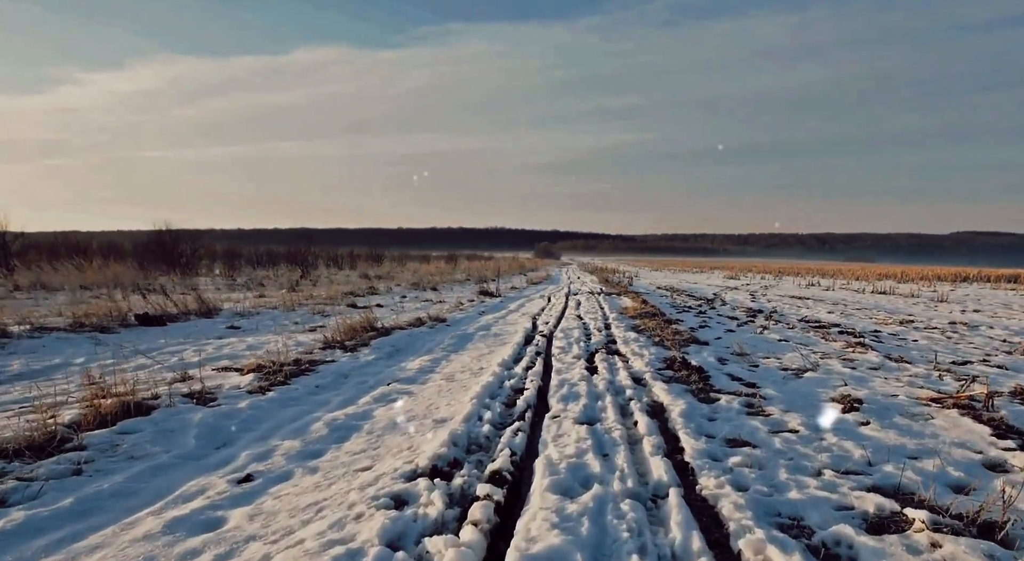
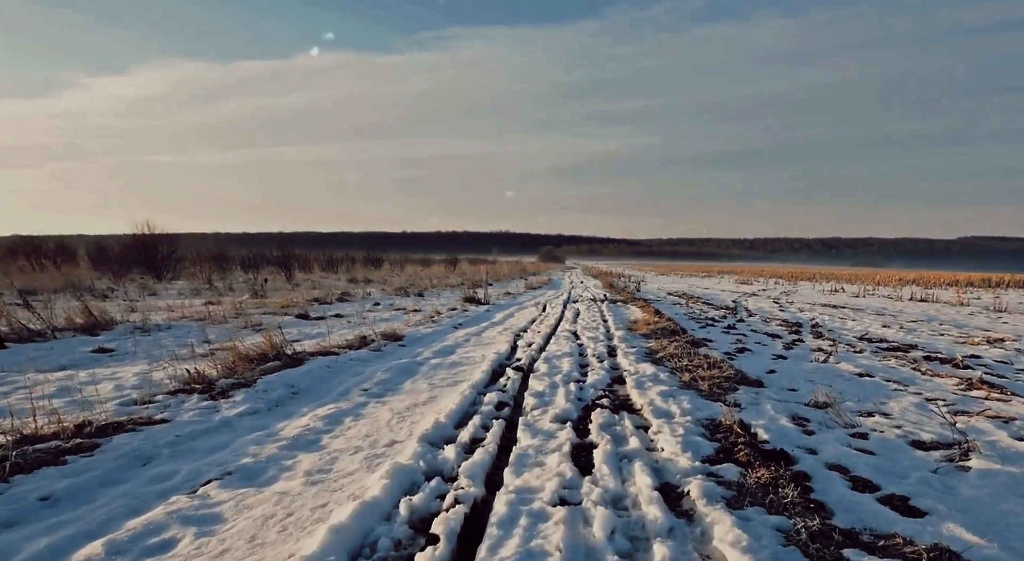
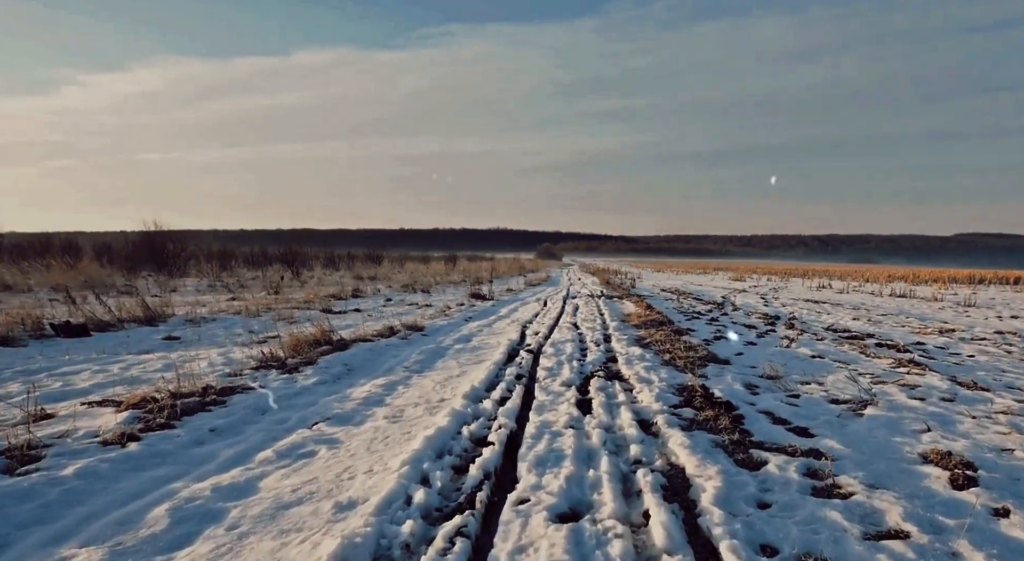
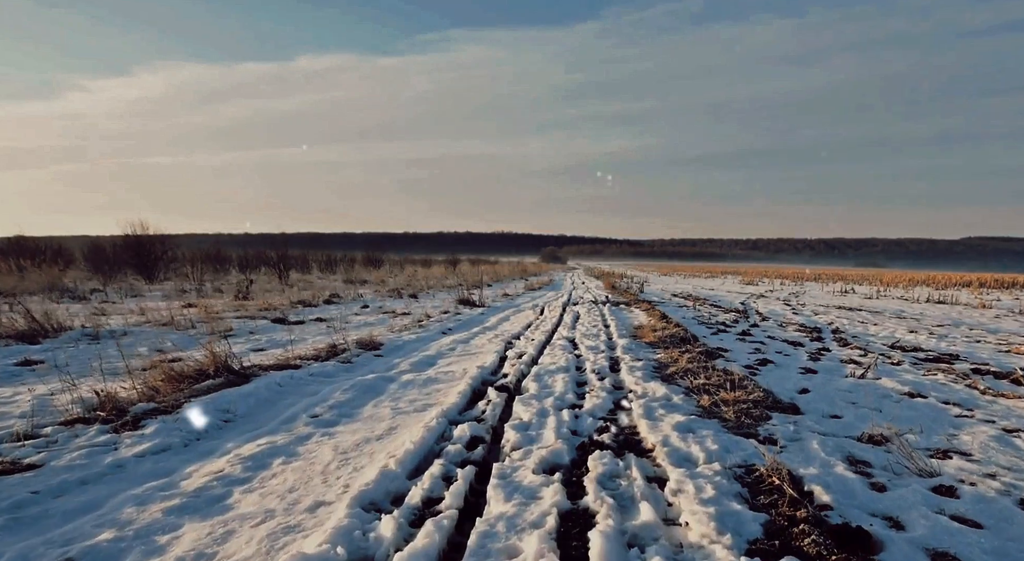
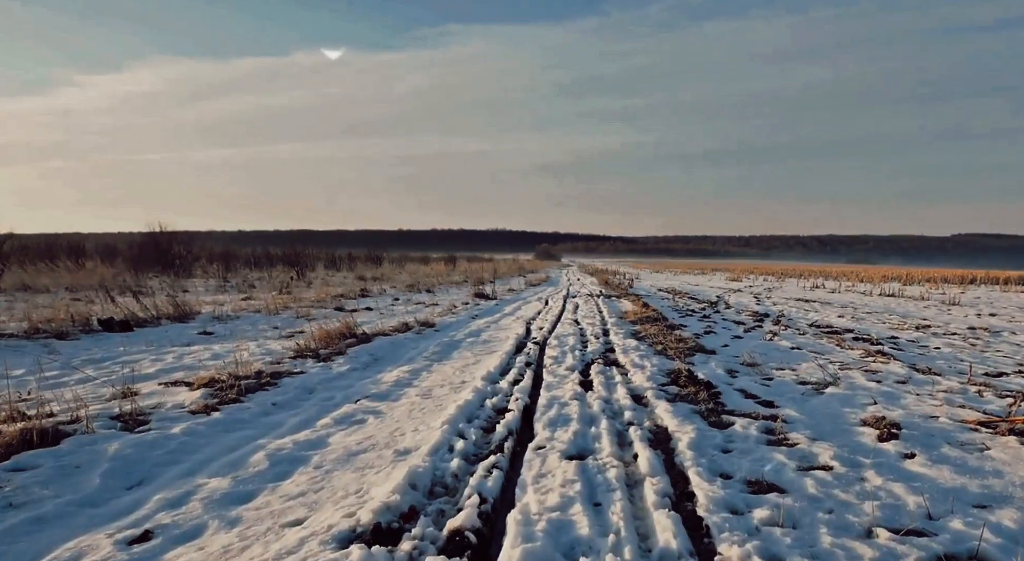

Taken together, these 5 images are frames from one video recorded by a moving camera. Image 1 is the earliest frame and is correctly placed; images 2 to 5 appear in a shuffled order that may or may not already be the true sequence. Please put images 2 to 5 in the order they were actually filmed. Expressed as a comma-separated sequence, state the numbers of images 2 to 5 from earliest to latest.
5, 3, 2, 4
